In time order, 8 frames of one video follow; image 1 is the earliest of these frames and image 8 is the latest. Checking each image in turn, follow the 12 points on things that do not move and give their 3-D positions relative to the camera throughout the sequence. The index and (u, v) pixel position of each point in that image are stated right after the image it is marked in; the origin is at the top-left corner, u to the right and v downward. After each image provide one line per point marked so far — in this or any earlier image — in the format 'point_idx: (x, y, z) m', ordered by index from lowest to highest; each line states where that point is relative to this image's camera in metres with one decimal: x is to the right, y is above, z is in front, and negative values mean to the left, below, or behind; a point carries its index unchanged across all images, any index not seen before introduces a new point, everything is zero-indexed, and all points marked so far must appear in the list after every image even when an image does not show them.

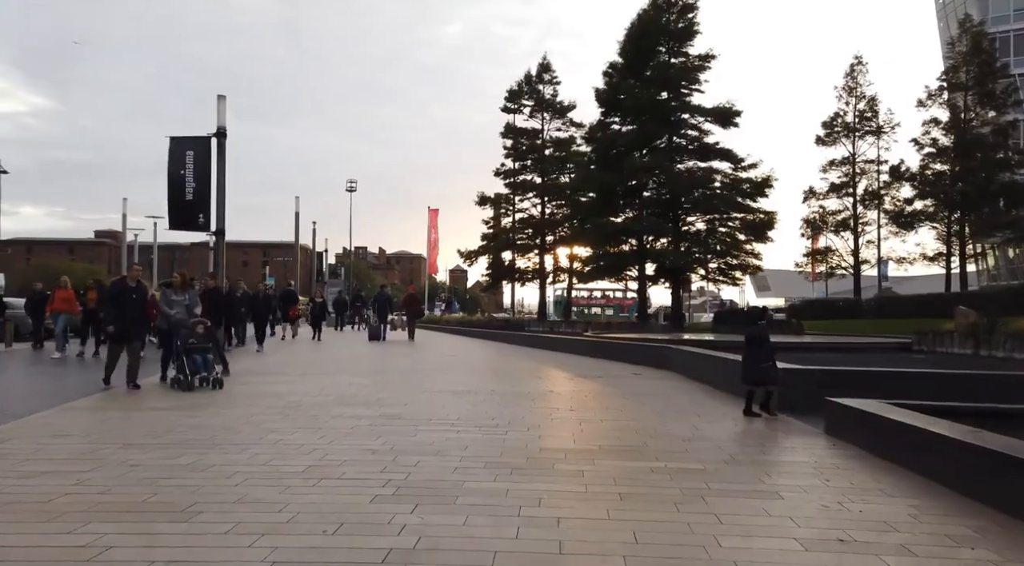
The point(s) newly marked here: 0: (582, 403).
0: (+0.9, -1.5, +10.2) m
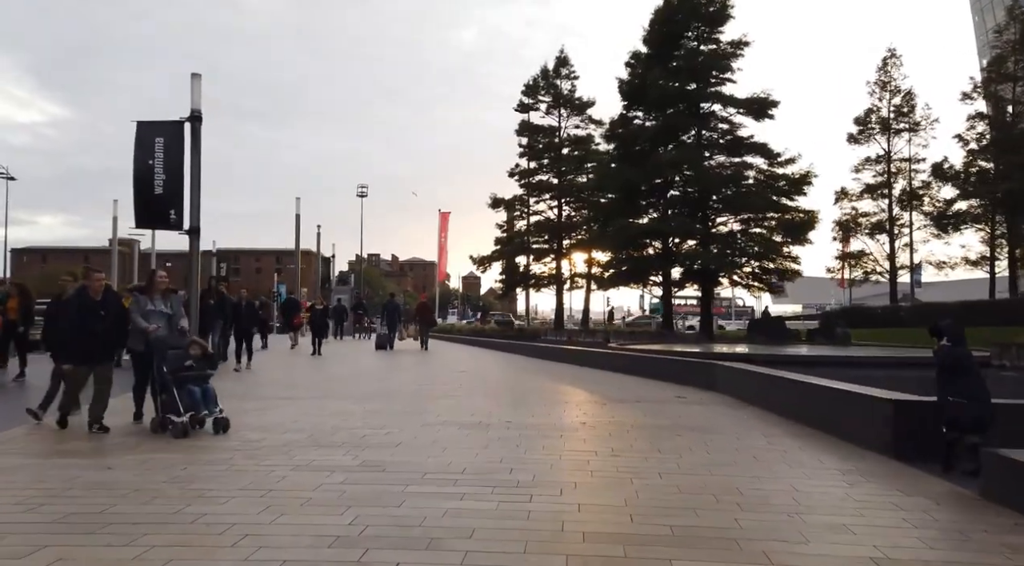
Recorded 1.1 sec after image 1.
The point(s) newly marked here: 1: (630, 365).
0: (+1.1, -1.5, +7.9) m
1: (+2.3, -1.7, +17.3) m
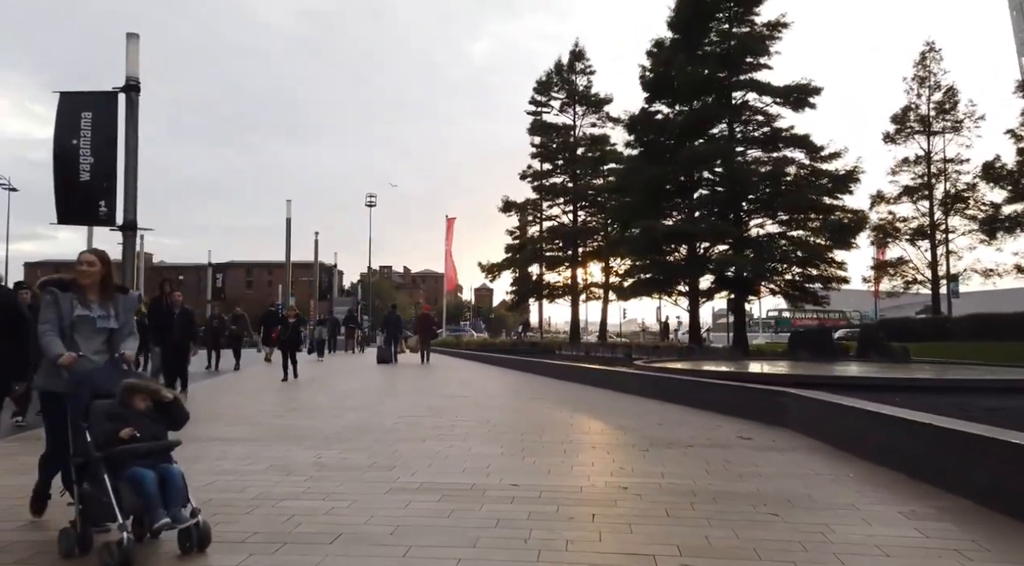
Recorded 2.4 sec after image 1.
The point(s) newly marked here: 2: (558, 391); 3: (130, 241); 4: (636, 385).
0: (+1.1, -1.5, +5.1) m
1: (+2.5, -1.8, +14.5) m
2: (+0.9, -2.1, +16.2) m
3: (-5.3, +0.6, +11.5) m
4: (+2.4, -2.0, +15.9) m
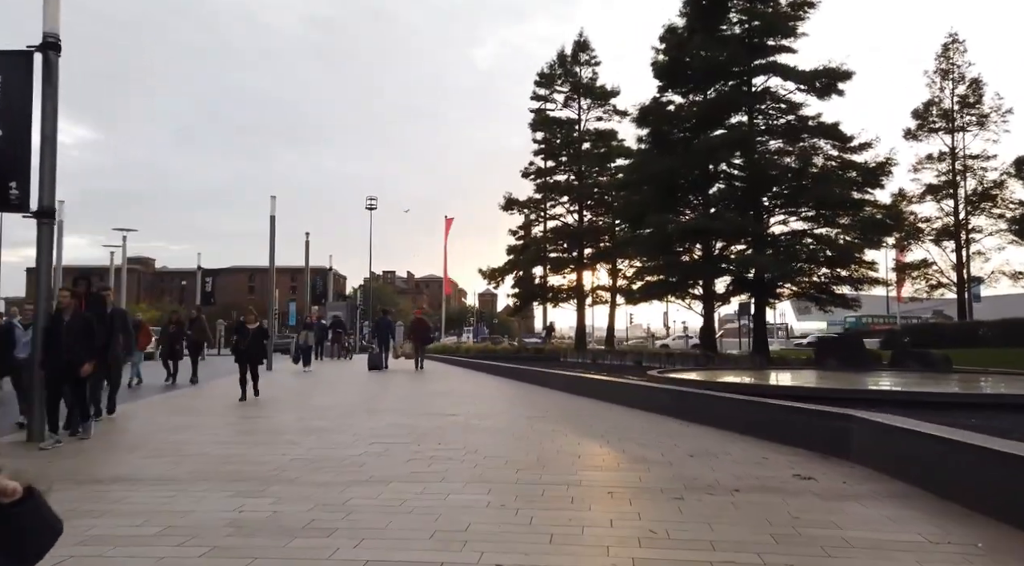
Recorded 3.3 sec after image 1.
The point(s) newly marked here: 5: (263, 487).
0: (+1.0, -1.4, +3.1) m
1: (+2.5, -1.8, +12.4) m
2: (+0.9, -2.1, +14.2) m
3: (-5.3, +0.6, +9.5) m
4: (+2.4, -2.0, +13.9) m
5: (-1.9, -1.6, +6.5) m
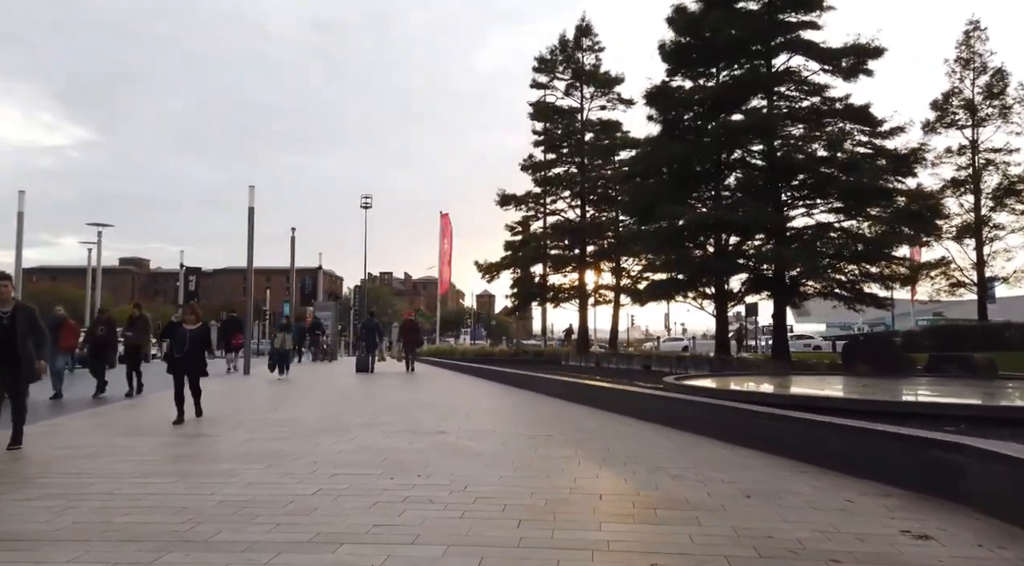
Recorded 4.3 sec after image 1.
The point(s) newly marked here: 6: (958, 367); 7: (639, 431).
0: (+1.0, -1.3, +1.2) m
1: (+2.5, -1.7, +10.5) m
2: (+0.9, -2.0, +12.3) m
3: (-5.3, +0.7, +7.6) m
4: (+2.3, -1.9, +12.0) m
5: (-1.9, -1.5, +4.5) m
6: (+9.9, -1.9, +18.5) m
7: (+1.5, -1.8, +10.0) m
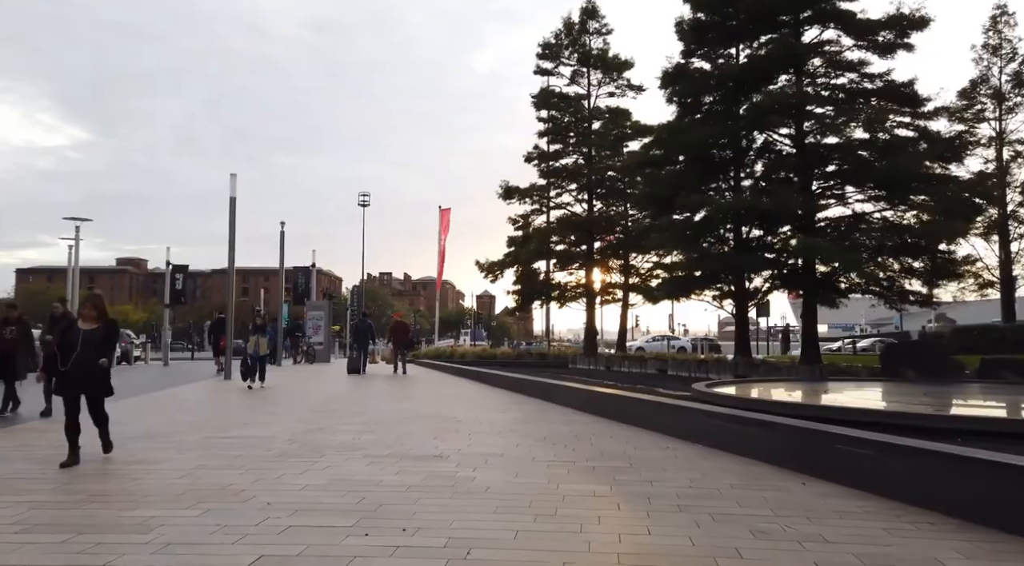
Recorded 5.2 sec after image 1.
0: (+1.2, -1.2, -0.7) m
1: (+2.6, -1.6, +8.6) m
2: (+1.0, -1.9, +10.4) m
3: (-5.2, +0.8, +5.7) m
4: (+2.5, -1.8, +10.1) m
5: (-1.8, -1.4, +2.6) m
6: (+10.0, -1.8, +16.6) m
7: (+1.7, -1.7, +8.1) m
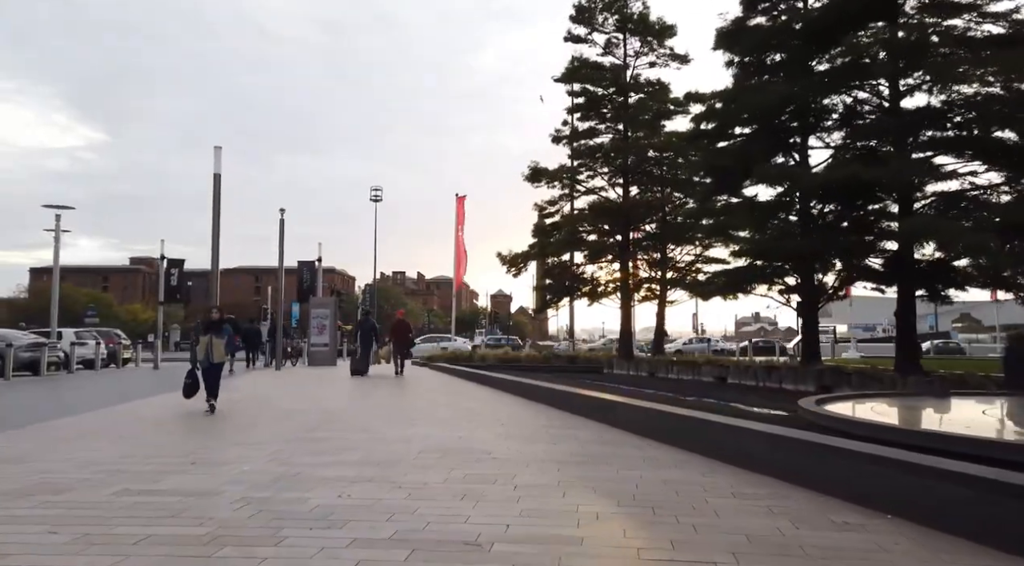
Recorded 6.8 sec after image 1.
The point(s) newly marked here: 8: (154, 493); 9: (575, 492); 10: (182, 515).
0: (+1.5, -1.0, -4.1) m
1: (+3.1, -1.4, +5.2) m
2: (+1.5, -1.7, +7.1) m
3: (-4.8, +1.0, +2.4) m
4: (+3.0, -1.6, +6.7) m
5: (-1.4, -1.2, -0.6) m
6: (+10.6, -1.6, +13.1) m
7: (+2.2, -1.6, +4.8) m
8: (-2.7, -1.6, +6.2) m
9: (+0.6, -1.6, +6.2) m
10: (-2.3, -1.6, +5.5) m
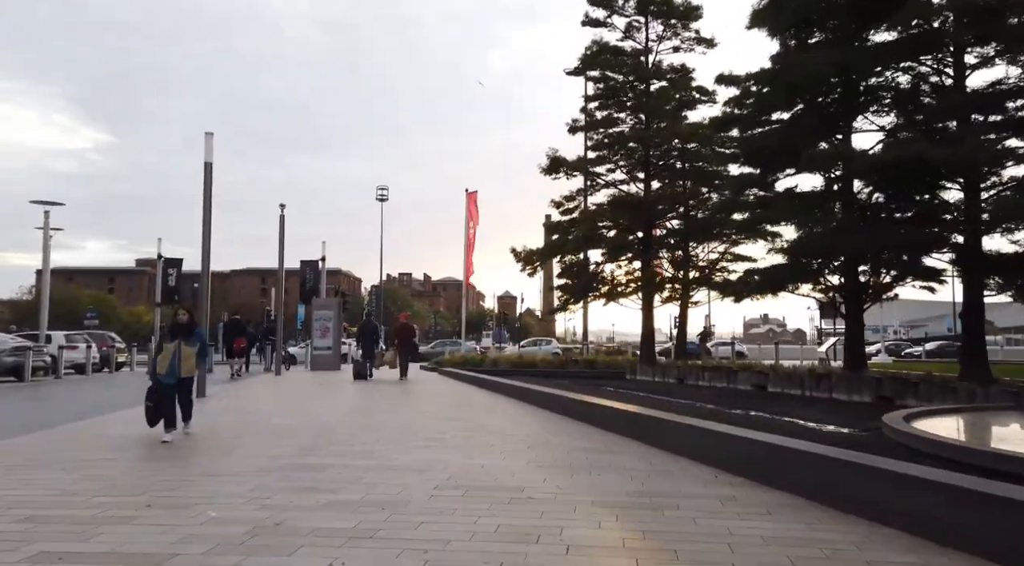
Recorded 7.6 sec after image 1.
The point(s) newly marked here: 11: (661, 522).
0: (+1.7, -1.0, -5.8) m
1: (+3.4, -1.4, +3.5) m
2: (+1.8, -1.7, +5.4) m
3: (-4.5, +1.0, +0.8) m
4: (+3.3, -1.5, +5.0) m
5: (-1.1, -1.1, -2.3) m
6: (+11.0, -1.5, +11.3) m
7: (+2.5, -1.5, +3.1) m
8: (-2.4, -1.5, +4.6) m
9: (+0.9, -1.5, +4.5) m
10: (-2.0, -1.5, +3.9) m
11: (+1.2, -1.6, +5.4) m
